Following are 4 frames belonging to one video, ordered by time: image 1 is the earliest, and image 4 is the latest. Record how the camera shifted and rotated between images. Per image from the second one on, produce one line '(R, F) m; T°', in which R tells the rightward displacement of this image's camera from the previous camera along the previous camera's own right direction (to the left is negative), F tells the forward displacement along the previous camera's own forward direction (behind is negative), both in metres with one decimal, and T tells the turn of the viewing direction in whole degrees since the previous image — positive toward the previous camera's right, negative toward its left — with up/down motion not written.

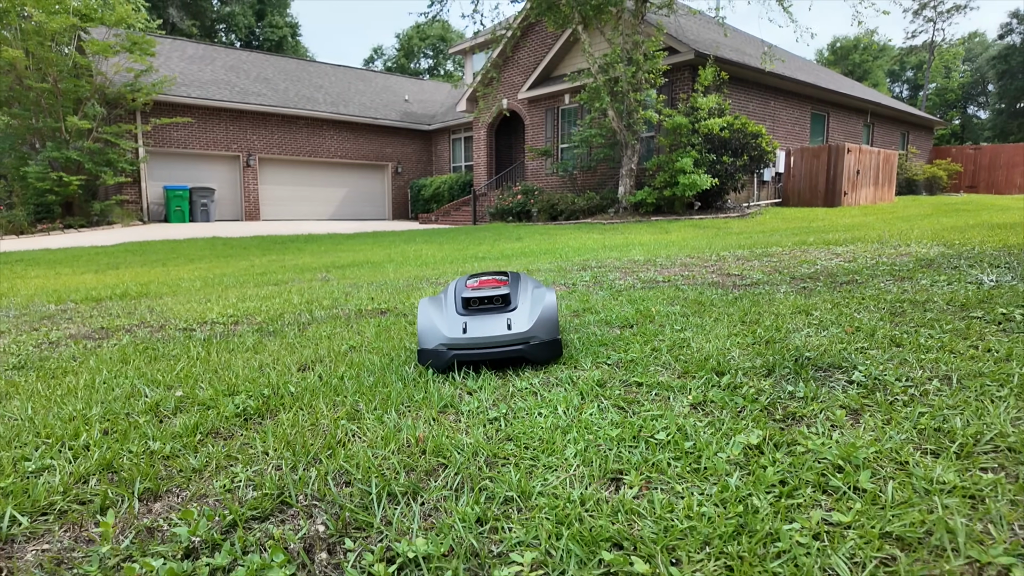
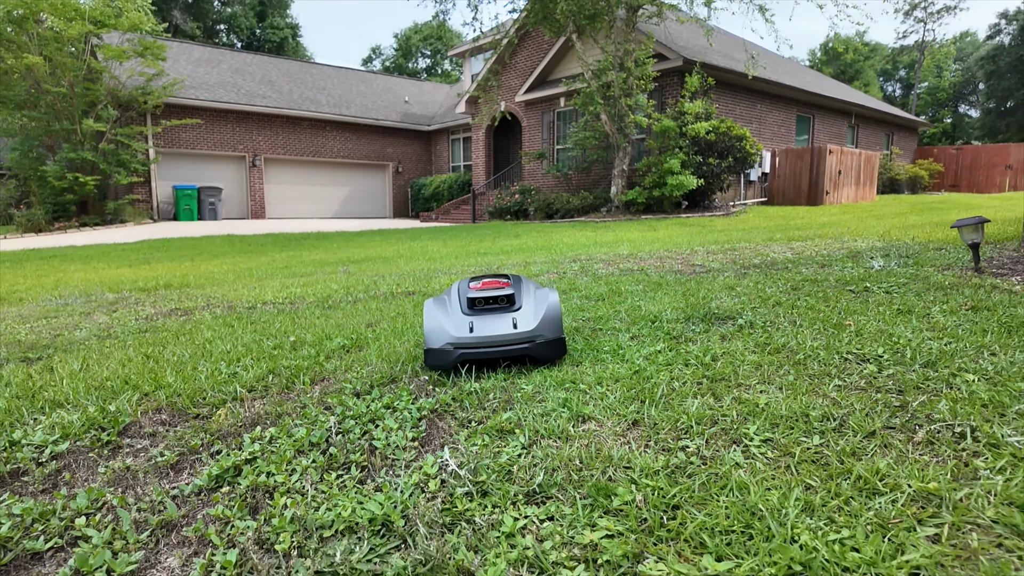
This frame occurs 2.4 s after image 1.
(0.0, -0.9) m; 0°
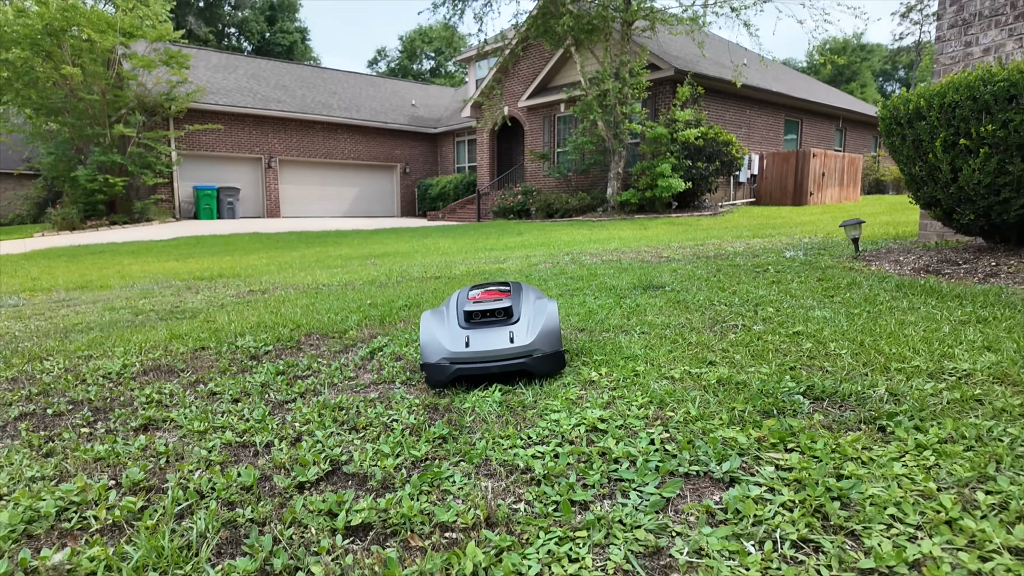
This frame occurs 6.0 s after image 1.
(0.0, -1.4) m; 0°
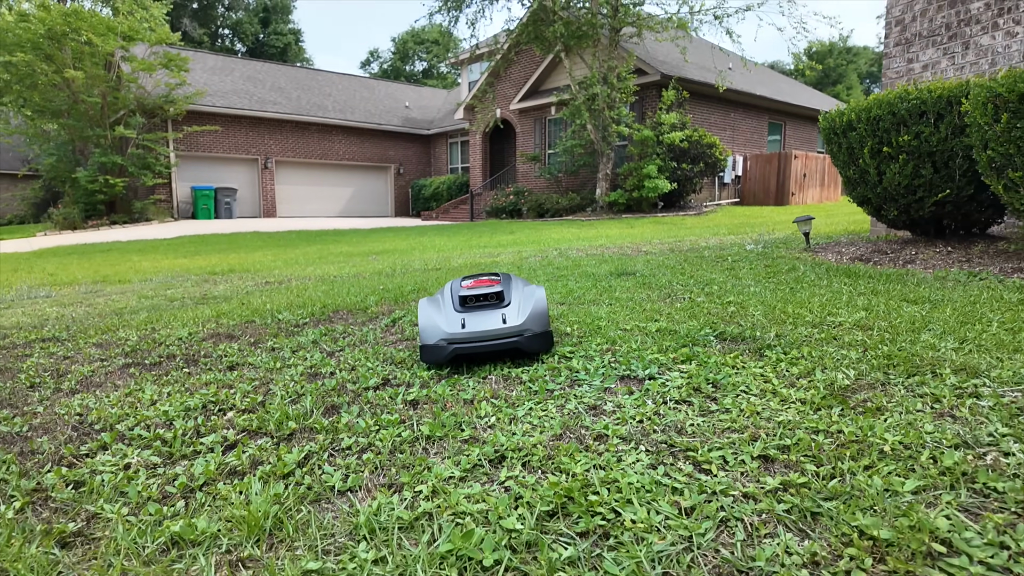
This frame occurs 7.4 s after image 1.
(0.0, -0.7) m; +1°
